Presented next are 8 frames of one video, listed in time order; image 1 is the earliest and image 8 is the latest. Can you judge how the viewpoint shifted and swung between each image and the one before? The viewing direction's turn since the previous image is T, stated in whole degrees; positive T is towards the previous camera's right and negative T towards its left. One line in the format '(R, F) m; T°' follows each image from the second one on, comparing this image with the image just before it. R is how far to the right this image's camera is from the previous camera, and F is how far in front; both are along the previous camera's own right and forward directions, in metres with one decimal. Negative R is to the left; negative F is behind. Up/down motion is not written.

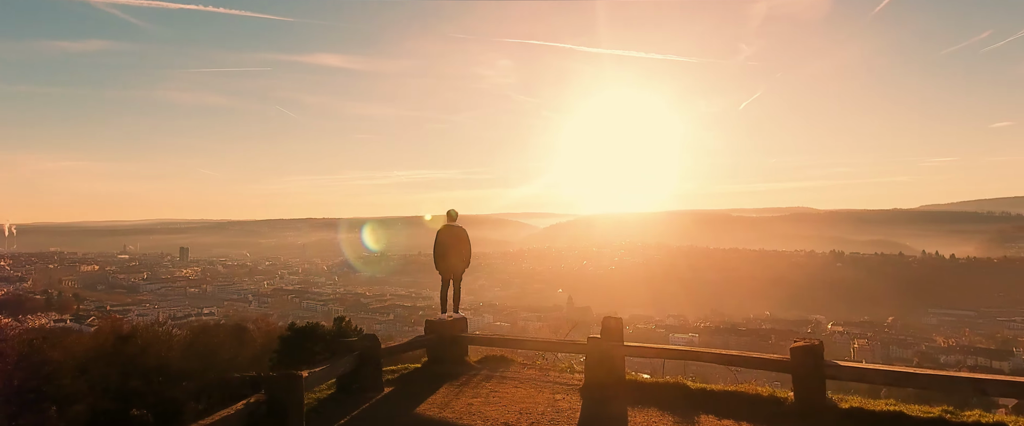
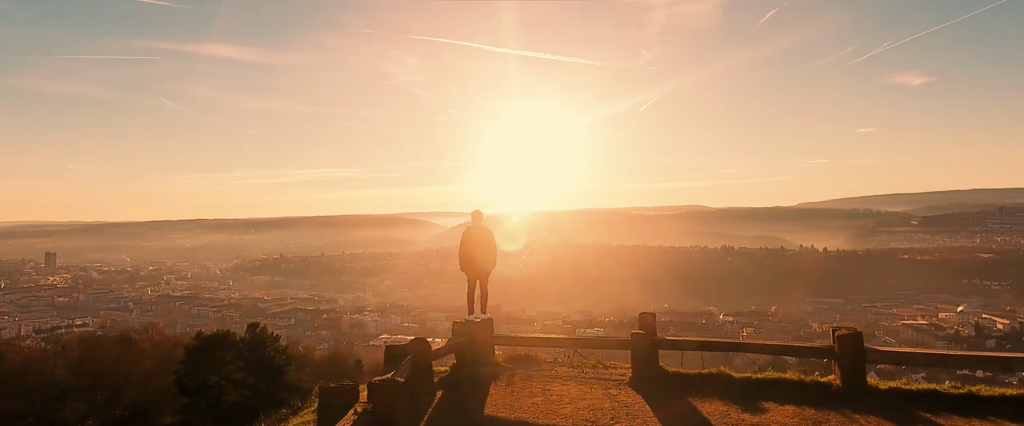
(-1.5, 0.0) m; +10°
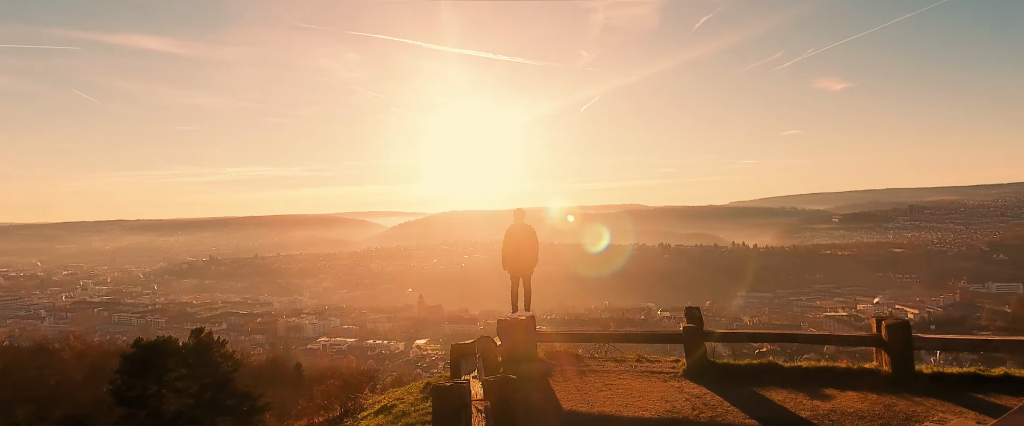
(-1.3, 0.0) m; +7°
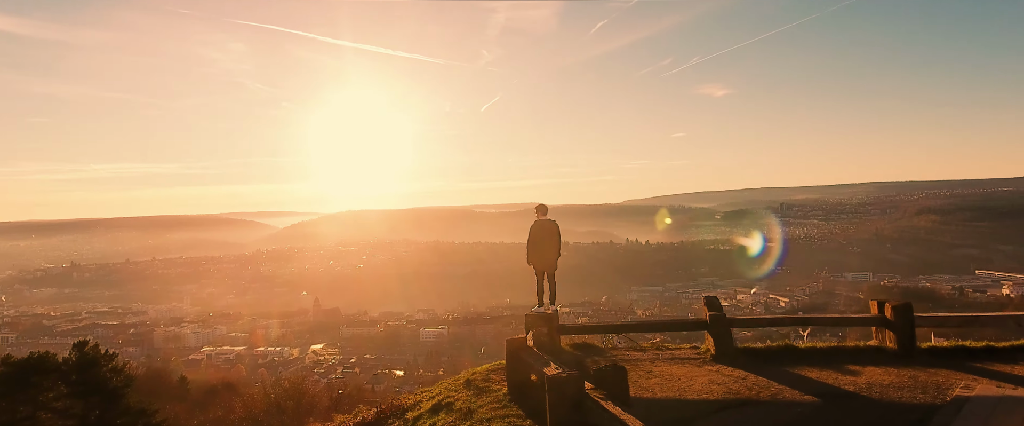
(-1.7, +0.1) m; +11°
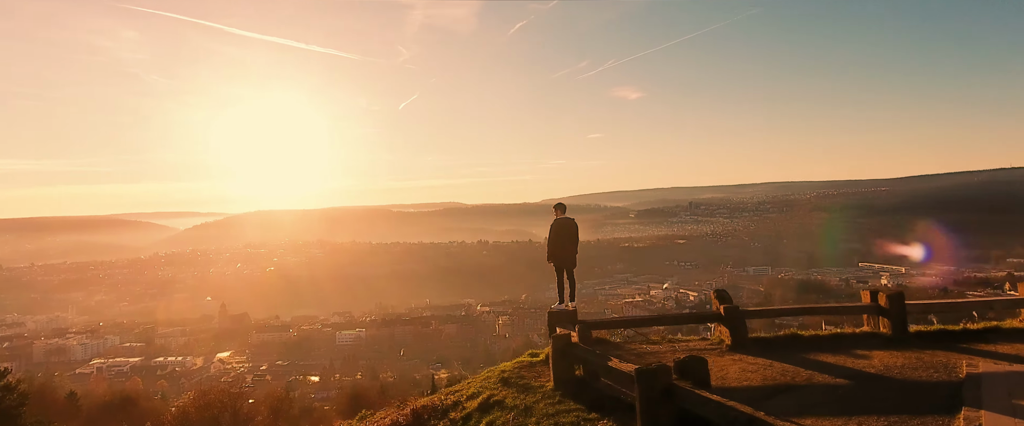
(-1.4, +0.1) m; +9°
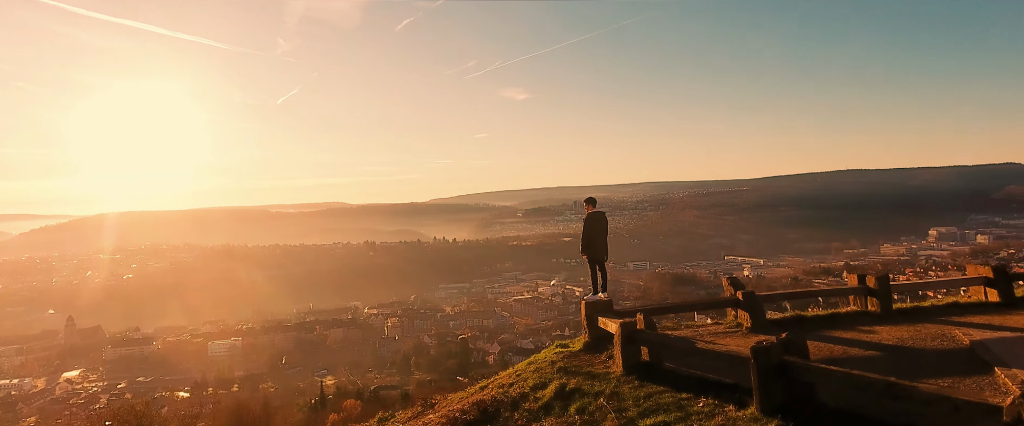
(-2.0, +0.2) m; +12°
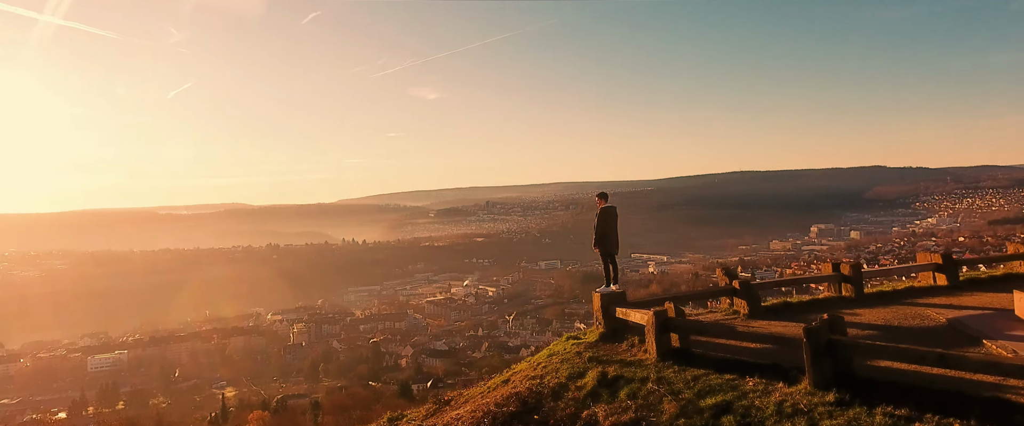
(-1.4, +0.2) m; +10°
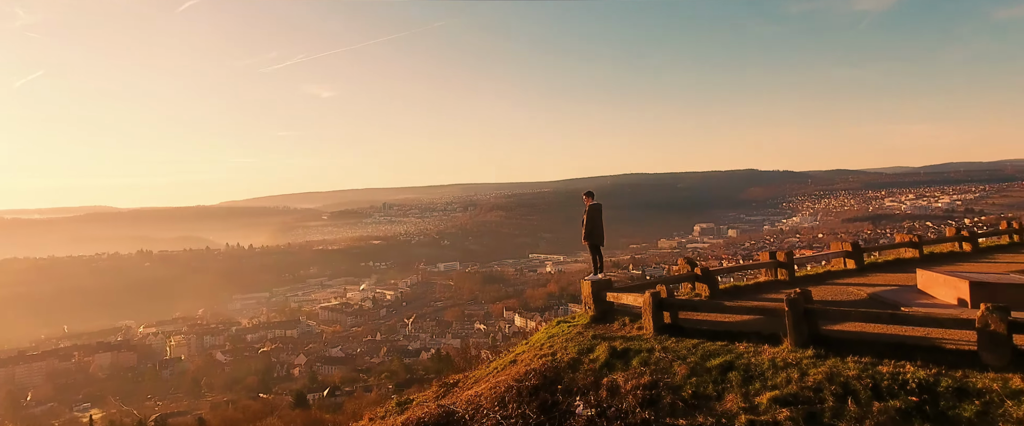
(-1.2, +0.3) m; +10°
